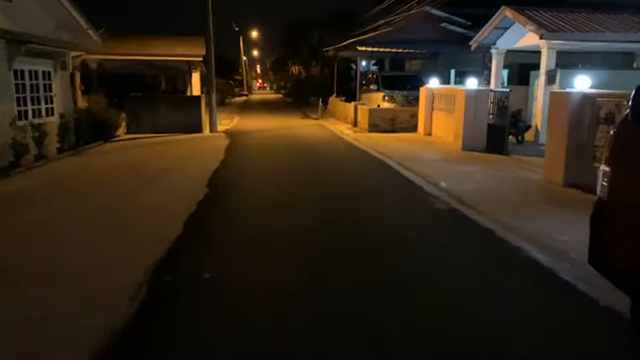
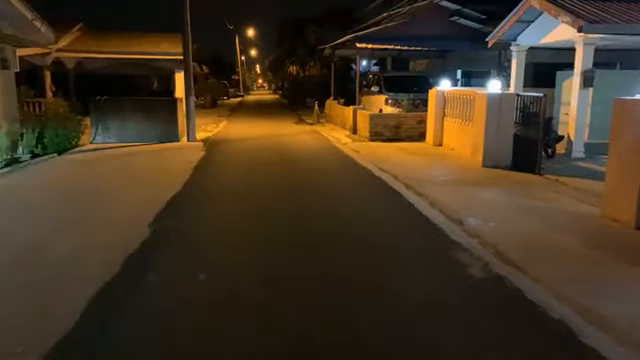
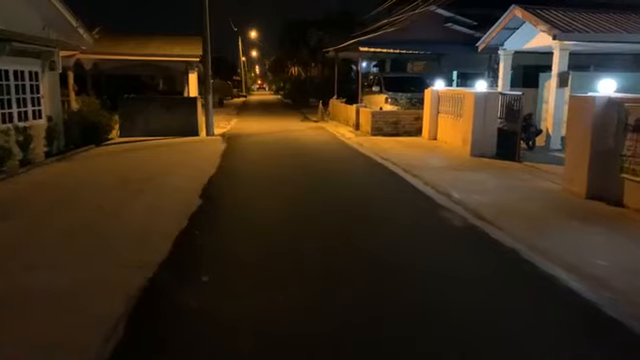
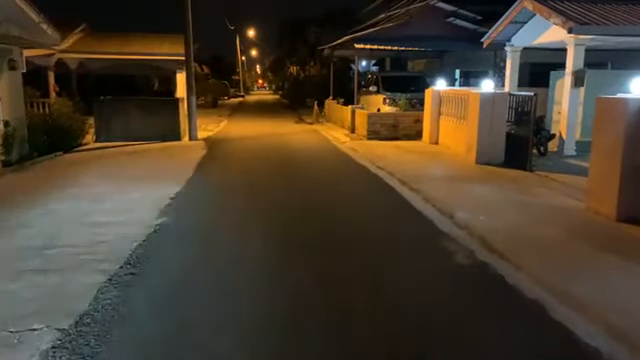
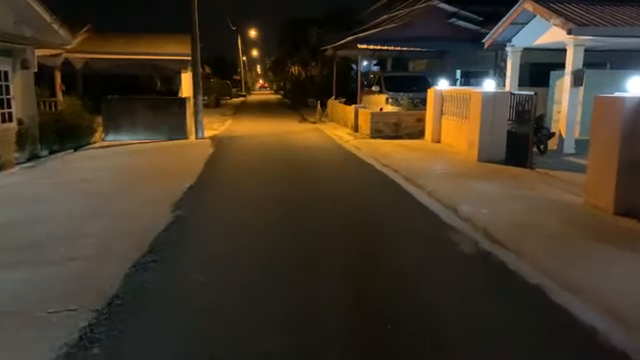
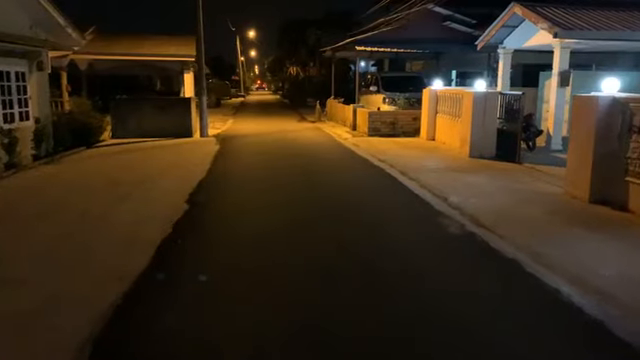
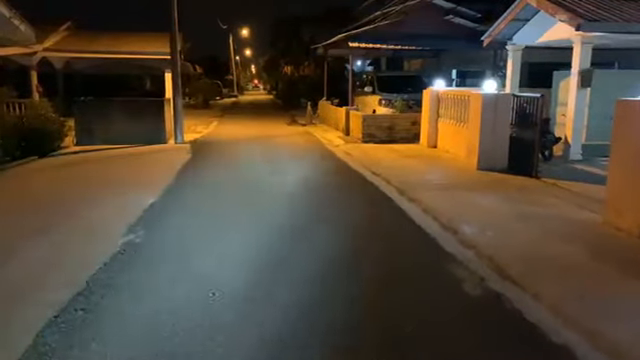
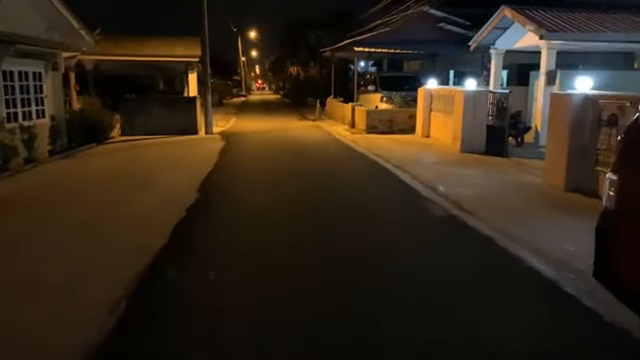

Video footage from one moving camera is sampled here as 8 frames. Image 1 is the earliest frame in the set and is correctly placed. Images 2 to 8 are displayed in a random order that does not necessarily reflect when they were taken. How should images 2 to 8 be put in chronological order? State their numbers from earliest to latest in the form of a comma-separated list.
8, 3, 6, 5, 4, 2, 7
